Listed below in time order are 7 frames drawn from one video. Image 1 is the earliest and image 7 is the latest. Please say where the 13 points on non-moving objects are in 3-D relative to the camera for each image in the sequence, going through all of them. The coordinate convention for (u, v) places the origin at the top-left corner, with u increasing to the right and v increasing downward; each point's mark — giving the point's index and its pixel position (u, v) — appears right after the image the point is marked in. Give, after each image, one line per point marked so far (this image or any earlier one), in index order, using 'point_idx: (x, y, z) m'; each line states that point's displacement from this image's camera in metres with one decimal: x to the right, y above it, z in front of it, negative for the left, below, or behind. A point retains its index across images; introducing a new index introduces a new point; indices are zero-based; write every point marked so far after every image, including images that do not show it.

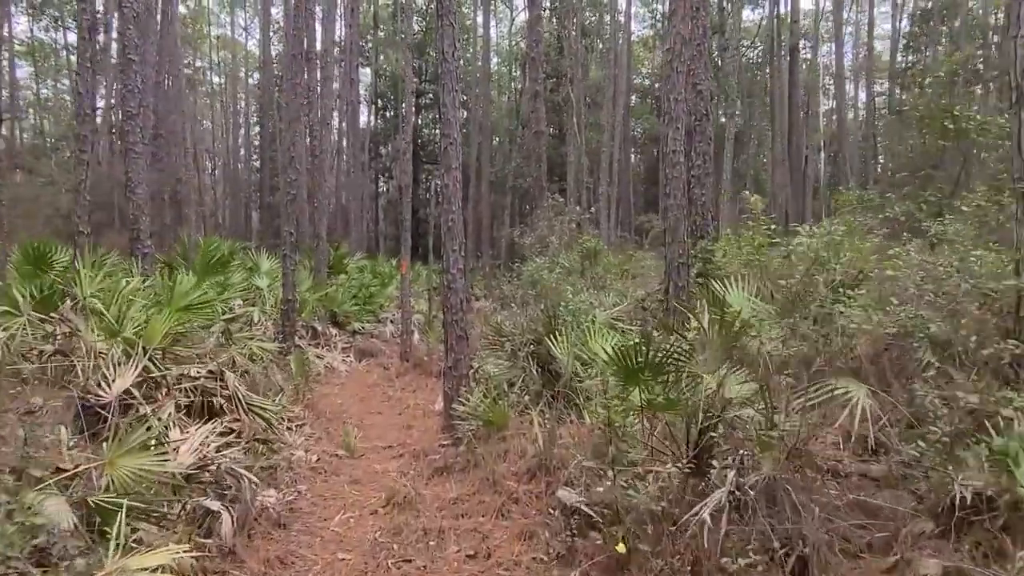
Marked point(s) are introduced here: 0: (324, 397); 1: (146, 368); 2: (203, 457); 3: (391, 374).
0: (-2.3, -1.3, +9.0) m
1: (-2.4, -0.5, +4.8) m
2: (-1.8, -1.0, +4.3) m
3: (-1.8, -1.3, +10.7) m
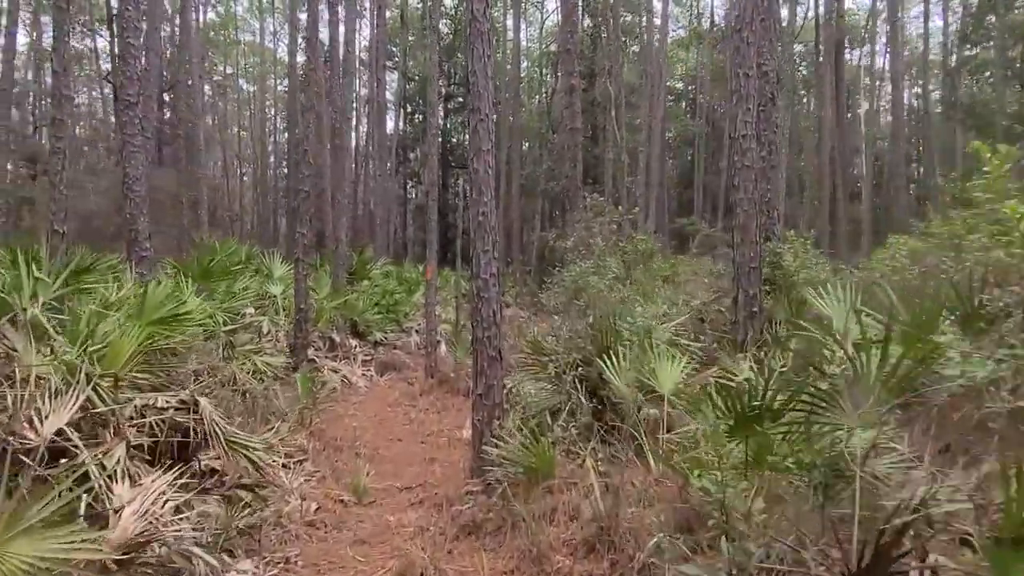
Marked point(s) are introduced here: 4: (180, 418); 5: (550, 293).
0: (-1.9, -1.4, +7.9) m
1: (-2.1, -0.6, +3.7) m
2: (-1.6, -1.0, +3.2) m
3: (-1.3, -1.4, +9.6) m
4: (-1.9, -0.8, +4.3) m
5: (+0.5, -0.1, +9.9) m
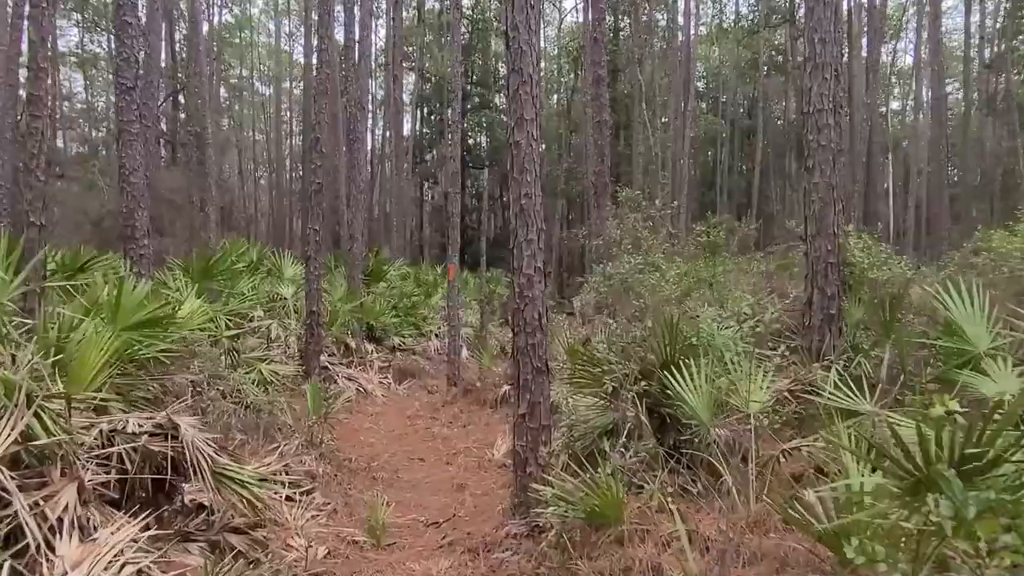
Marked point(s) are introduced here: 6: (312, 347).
0: (-1.5, -1.4, +7.1) m
1: (-1.9, -0.6, +2.9) m
2: (-1.3, -1.0, +2.4) m
3: (-0.9, -1.4, +8.8) m
4: (-1.7, -0.8, +3.5) m
5: (+0.9, -0.1, +9.0) m
6: (-2.4, -0.7, +8.8) m
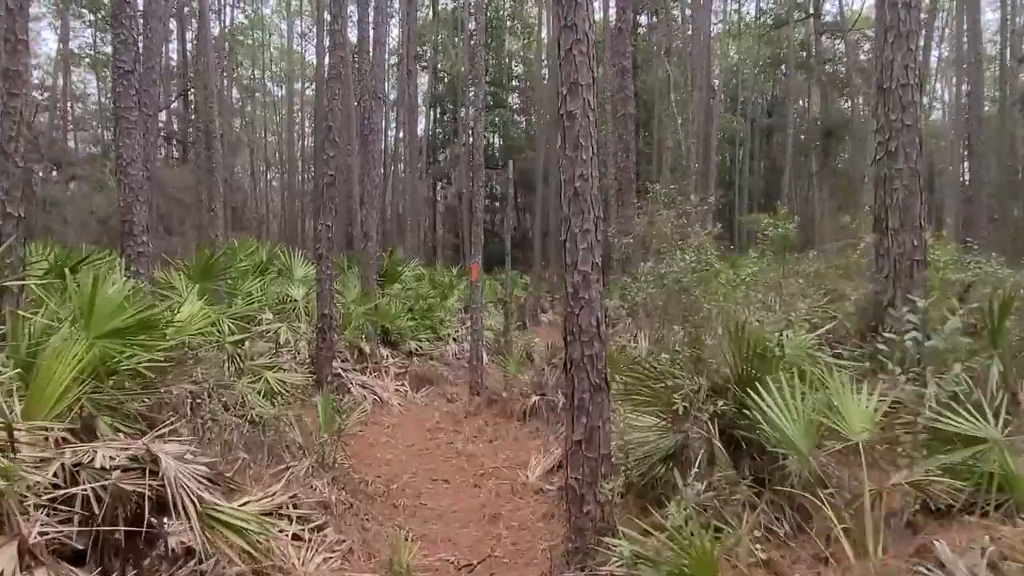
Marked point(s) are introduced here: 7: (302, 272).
0: (-1.2, -1.4, +6.4) m
1: (-1.7, -0.6, +2.2) m
2: (-1.1, -1.0, +1.7) m
3: (-0.6, -1.4, +8.1) m
4: (-1.4, -0.8, +2.8) m
5: (+1.2, -0.1, +8.3) m
6: (-2.1, -0.7, +8.1) m
7: (-3.0, +0.2, +10.7) m
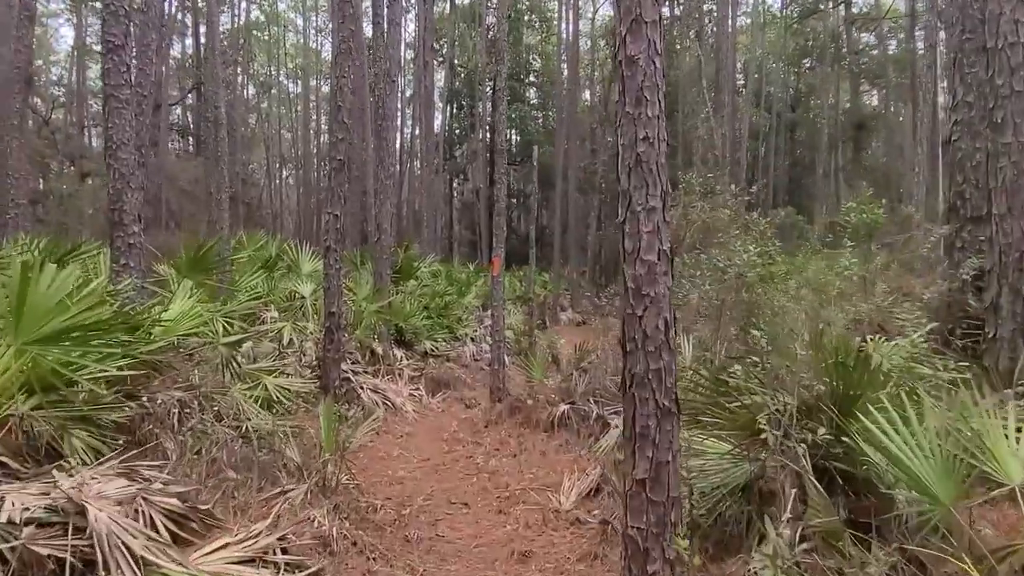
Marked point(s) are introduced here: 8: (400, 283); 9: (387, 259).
0: (-1.0, -1.4, +5.7) m
1: (-1.5, -0.5, +1.5) m
2: (-1.0, -1.0, +1.0) m
3: (-0.3, -1.3, +7.3) m
4: (-1.3, -0.7, +2.1) m
5: (+1.5, -0.1, +7.5) m
6: (-1.8, -0.7, +7.4) m
7: (-2.7, +0.3, +10.0) m
8: (-2.0, +0.1, +12.9) m
9: (-1.9, +0.4, +10.9) m
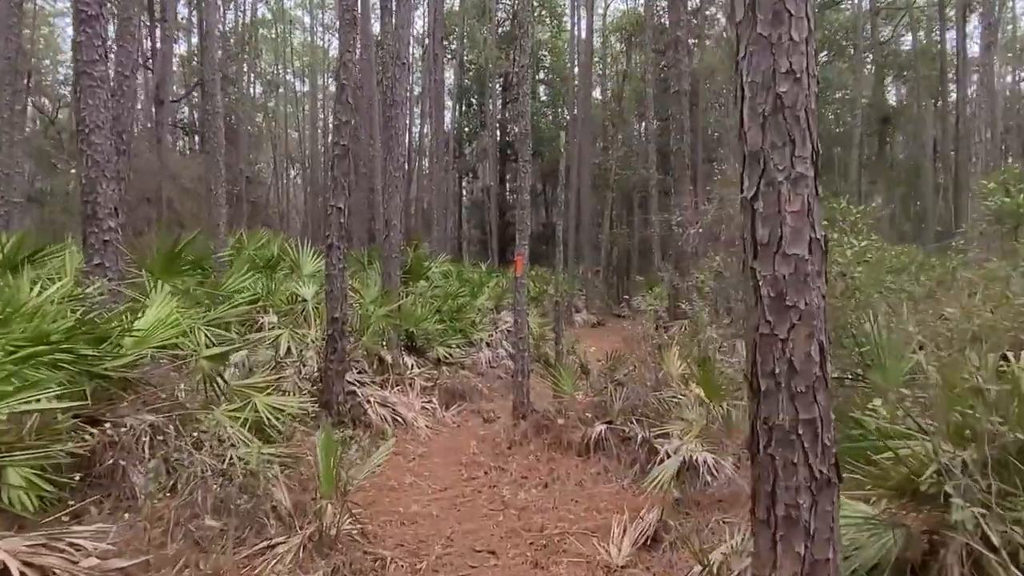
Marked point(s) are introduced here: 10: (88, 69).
0: (-0.8, -1.4, +4.8) m
1: (-1.4, -0.6, +0.7) m
2: (-0.8, -1.0, +0.1) m
3: (-0.1, -1.4, +6.5) m
4: (-1.1, -0.8, +1.2) m
5: (+1.7, -0.1, +6.6) m
6: (-1.6, -0.7, +6.6) m
7: (-2.5, +0.3, +9.1) m
8: (-1.7, +0.1, +12.1) m
9: (-1.6, +0.4, +10.0) m
10: (-3.5, +1.8, +6.1) m
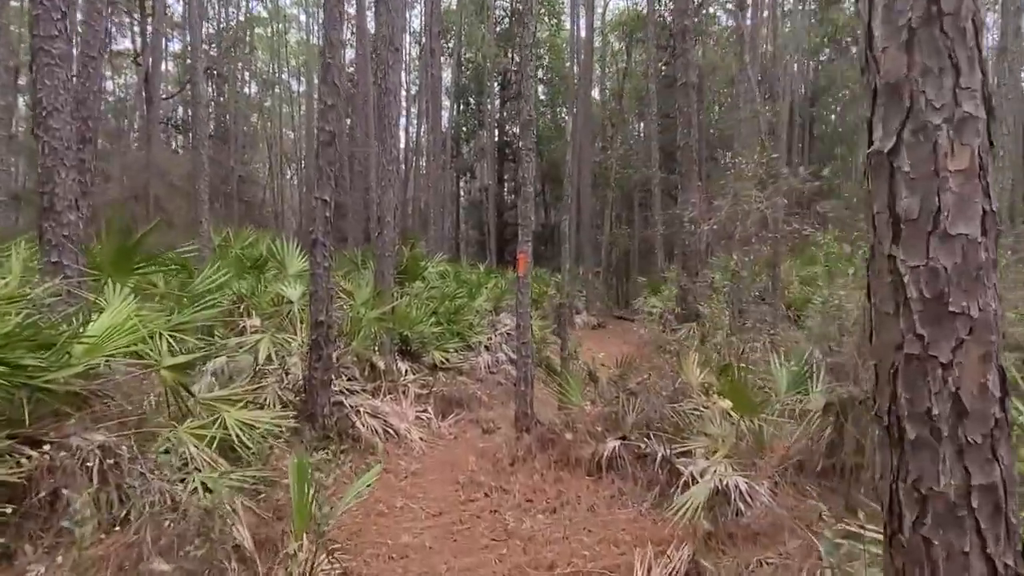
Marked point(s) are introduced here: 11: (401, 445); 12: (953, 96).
0: (-0.8, -1.4, +4.2) m
1: (-1.3, -0.5, +0.1) m
2: (-0.8, -1.0, -0.5) m
3: (-0.1, -1.4, +5.9) m
4: (-1.1, -0.7, +0.6) m
5: (+1.7, -0.1, +6.1) m
6: (-1.6, -0.7, +6.0) m
7: (-2.4, +0.3, +8.6) m
8: (-1.7, +0.1, +11.5) m
9: (-1.6, +0.4, +9.4) m
10: (-3.5, +1.8, +5.5) m
11: (-1.0, -1.4, +6.6) m
12: (+0.8, +0.4, +1.4) m
